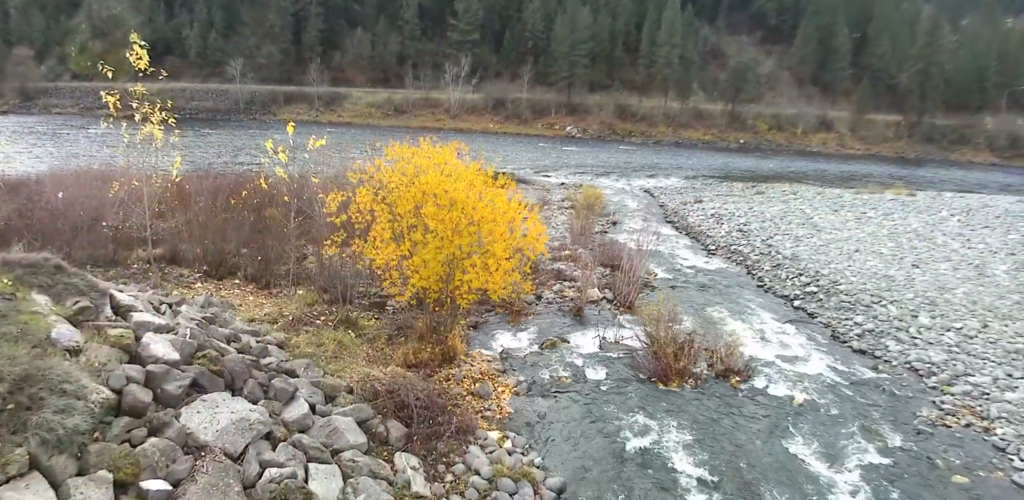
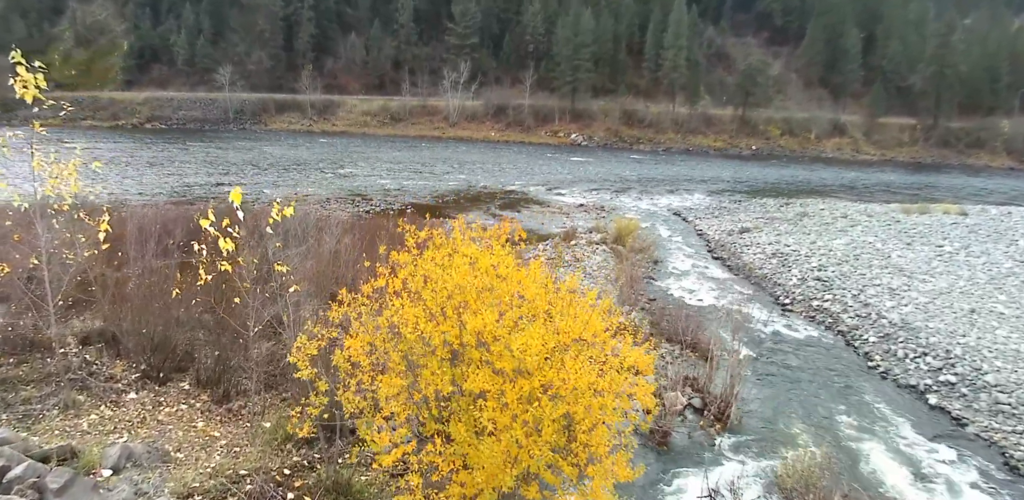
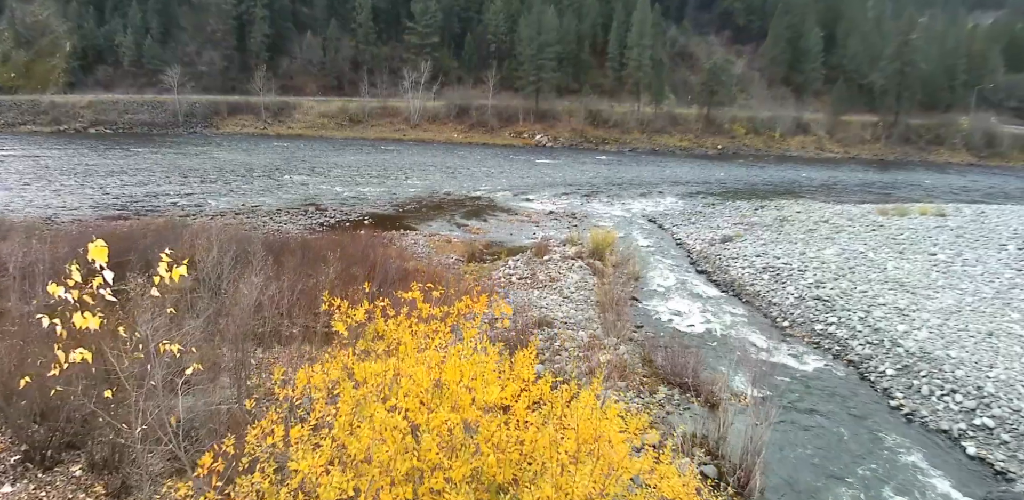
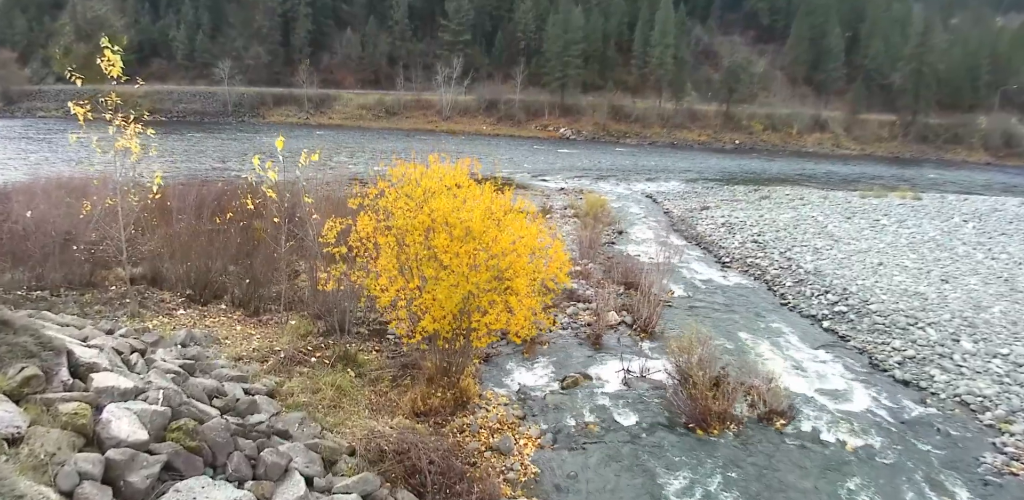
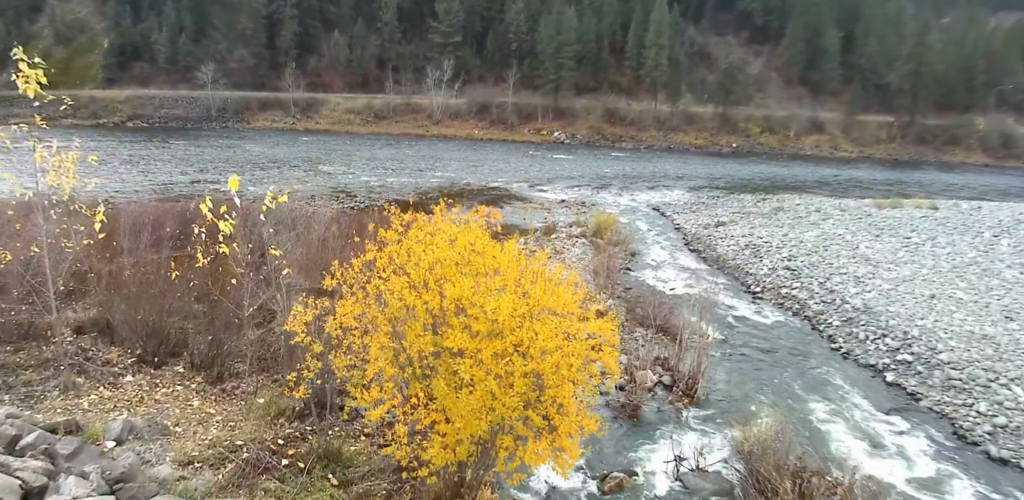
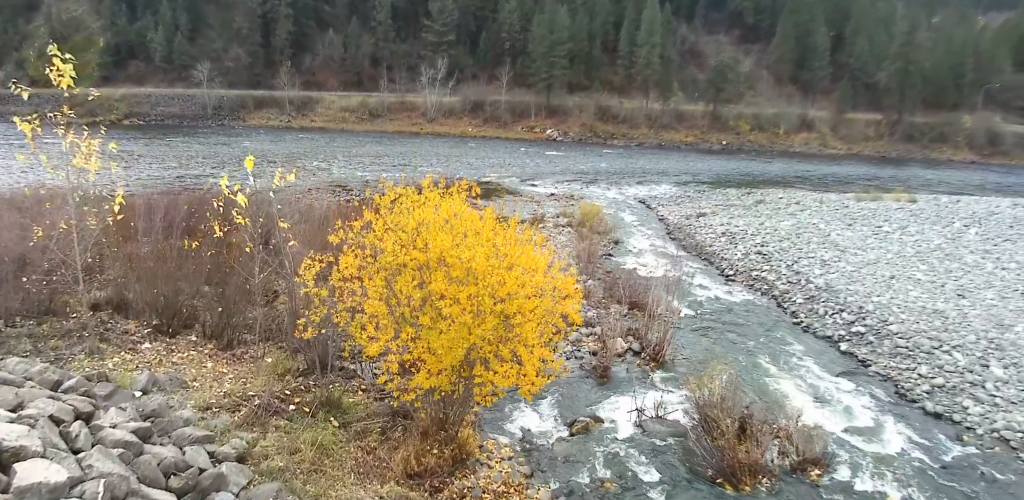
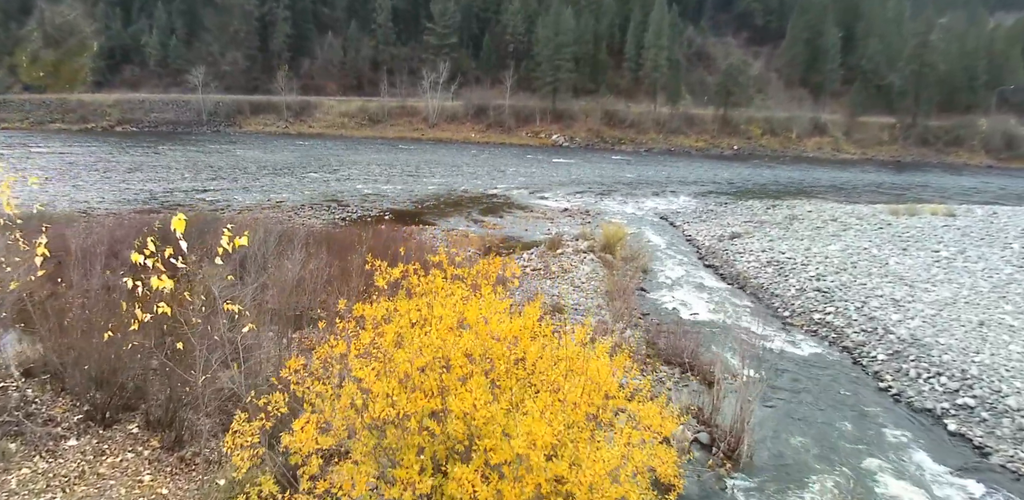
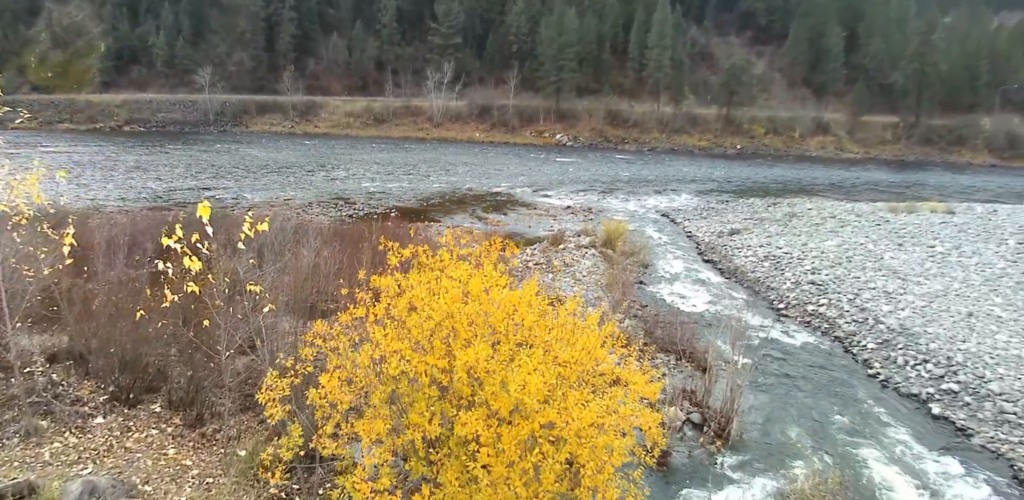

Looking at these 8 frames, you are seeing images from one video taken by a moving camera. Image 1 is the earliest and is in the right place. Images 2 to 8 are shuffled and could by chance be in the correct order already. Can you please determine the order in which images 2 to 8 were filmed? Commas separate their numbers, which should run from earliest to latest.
4, 6, 5, 2, 8, 7, 3
